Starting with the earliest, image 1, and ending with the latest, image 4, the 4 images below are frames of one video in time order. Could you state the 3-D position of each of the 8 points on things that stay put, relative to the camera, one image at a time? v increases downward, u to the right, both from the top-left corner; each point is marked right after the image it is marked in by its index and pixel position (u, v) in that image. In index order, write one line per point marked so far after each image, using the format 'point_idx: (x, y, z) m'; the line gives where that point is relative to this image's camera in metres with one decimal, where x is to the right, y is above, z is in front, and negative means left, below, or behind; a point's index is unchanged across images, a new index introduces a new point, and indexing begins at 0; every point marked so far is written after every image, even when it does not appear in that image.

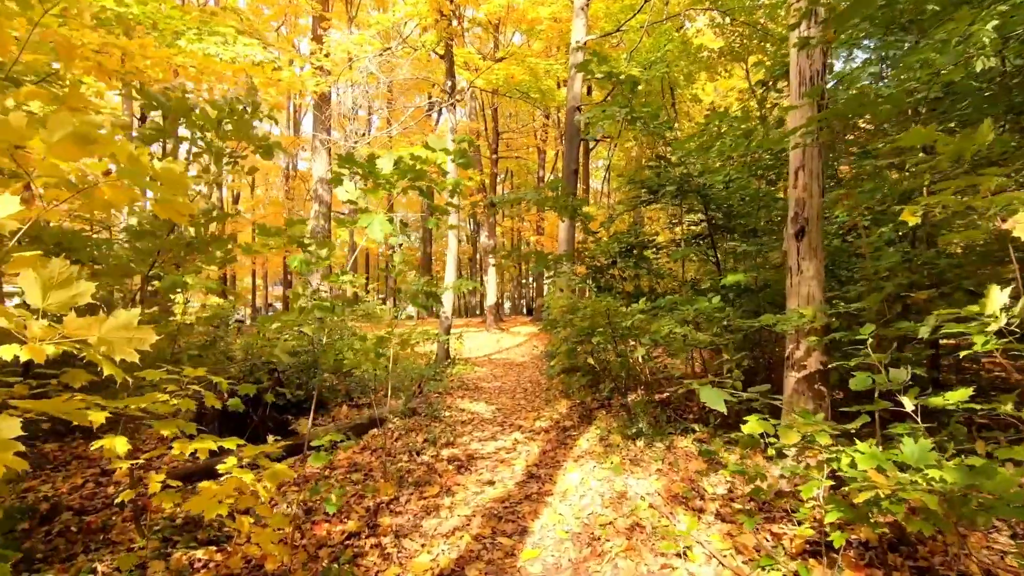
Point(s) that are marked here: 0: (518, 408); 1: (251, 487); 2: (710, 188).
0: (+0.1, -1.6, +6.7) m
1: (-1.2, -0.9, +2.4) m
2: (+2.1, +1.0, +5.5) m
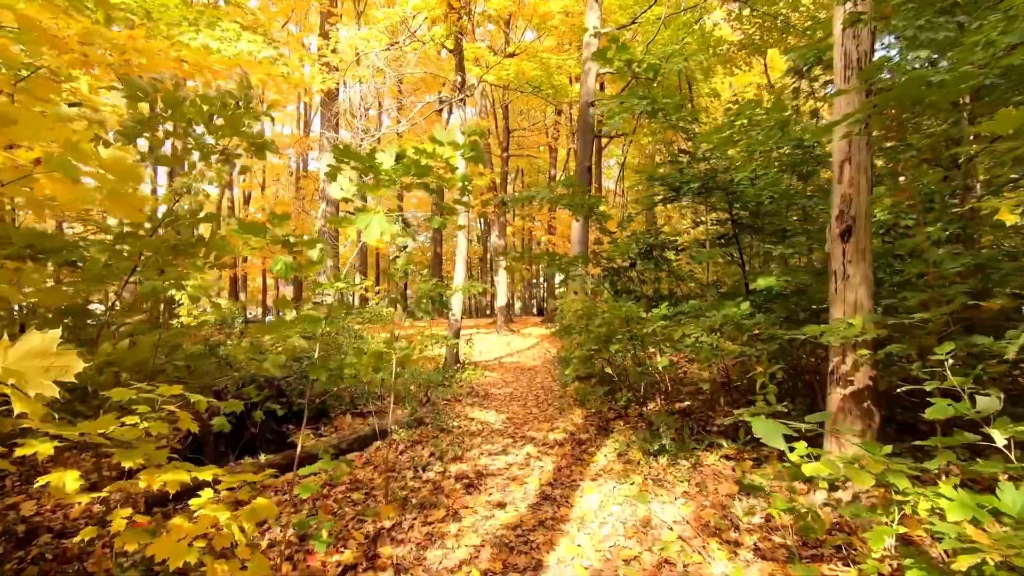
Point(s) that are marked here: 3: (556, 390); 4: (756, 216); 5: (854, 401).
0: (+0.2, -1.6, +6.4) m
1: (-1.1, -1.0, +2.1) m
2: (+2.2, +1.0, +5.1) m
3: (+0.6, -1.5, +7.6) m
4: (+2.3, +0.7, +5.1) m
5: (+2.1, -0.7, +3.2) m
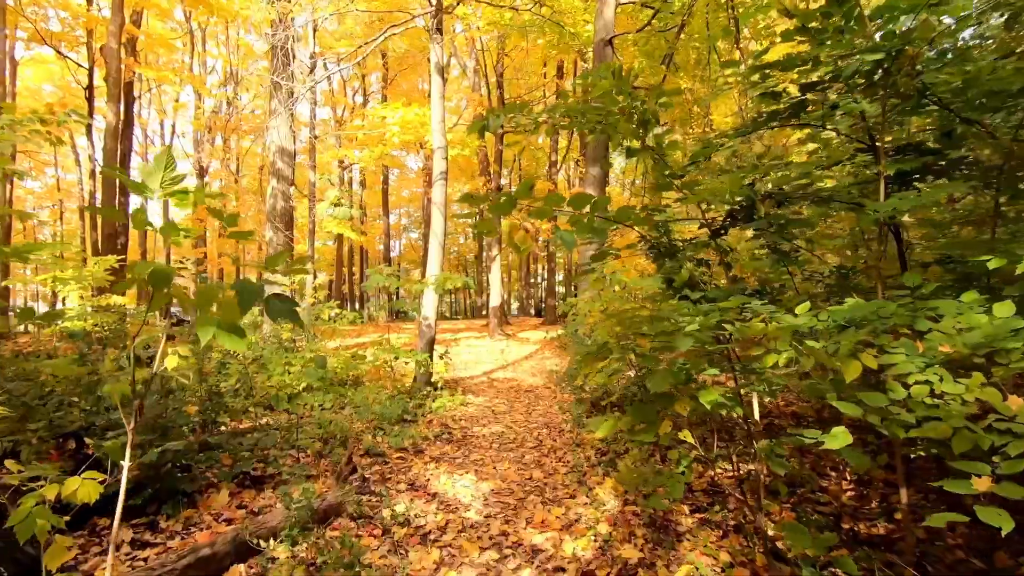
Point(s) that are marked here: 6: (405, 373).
0: (+0.1, -1.5, +3.9) m
1: (-1.2, -0.9, -0.4) m
2: (+2.1, +1.1, +2.6) m
3: (+0.5, -1.4, +5.1) m
4: (+2.3, +0.8, +2.6) m
5: (+2.0, -0.6, +0.7) m
6: (-1.5, -1.2, +7.3) m
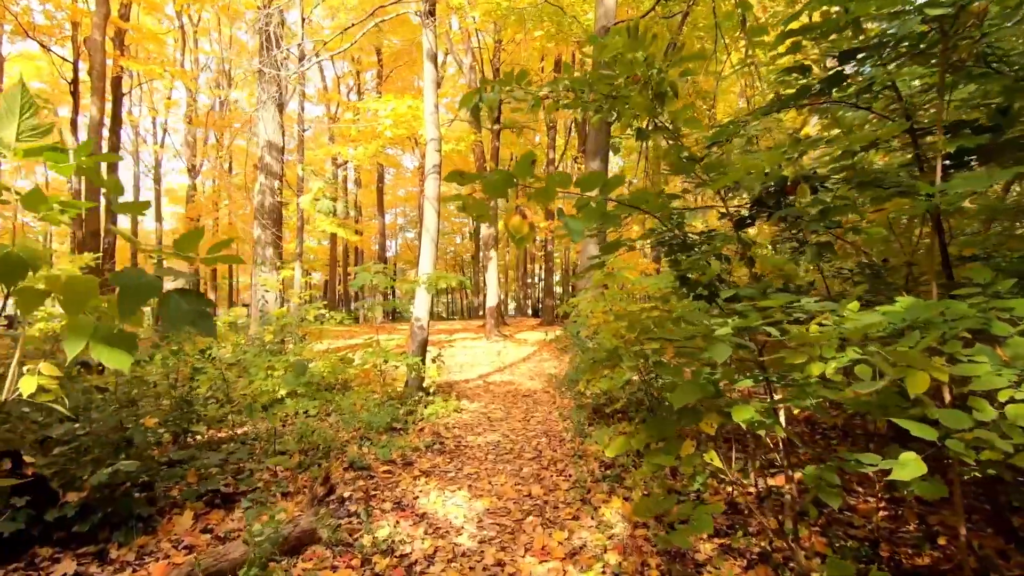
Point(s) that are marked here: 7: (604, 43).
0: (+0.1, -1.5, +3.6) m
1: (-1.2, -0.9, -0.8) m
2: (+2.1, +1.1, +2.3) m
3: (+0.5, -1.4, +4.7) m
4: (+2.2, +0.8, +2.2) m
5: (+2.0, -0.6, +0.4) m
6: (-1.5, -1.2, +6.9) m
7: (+0.4, +1.1, +2.4) m
